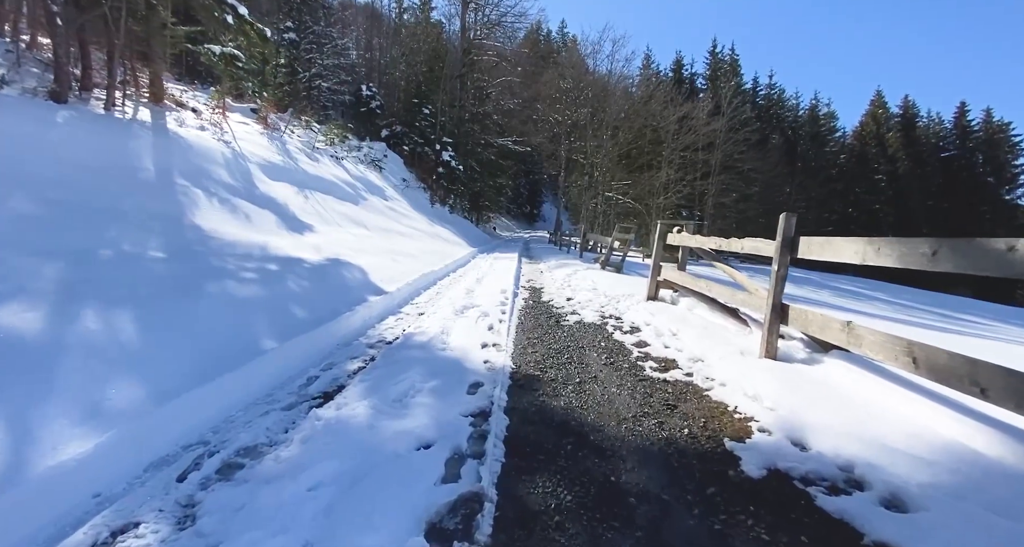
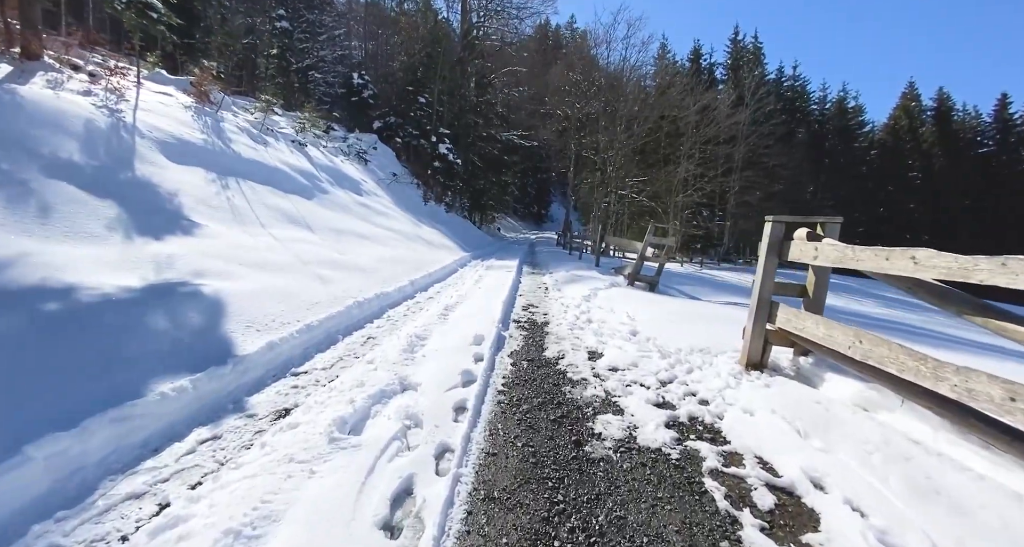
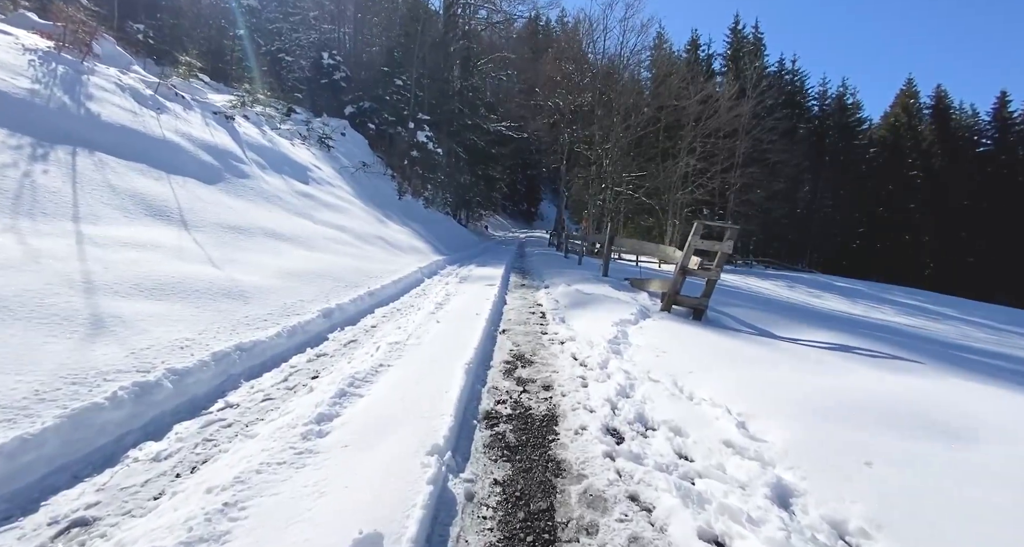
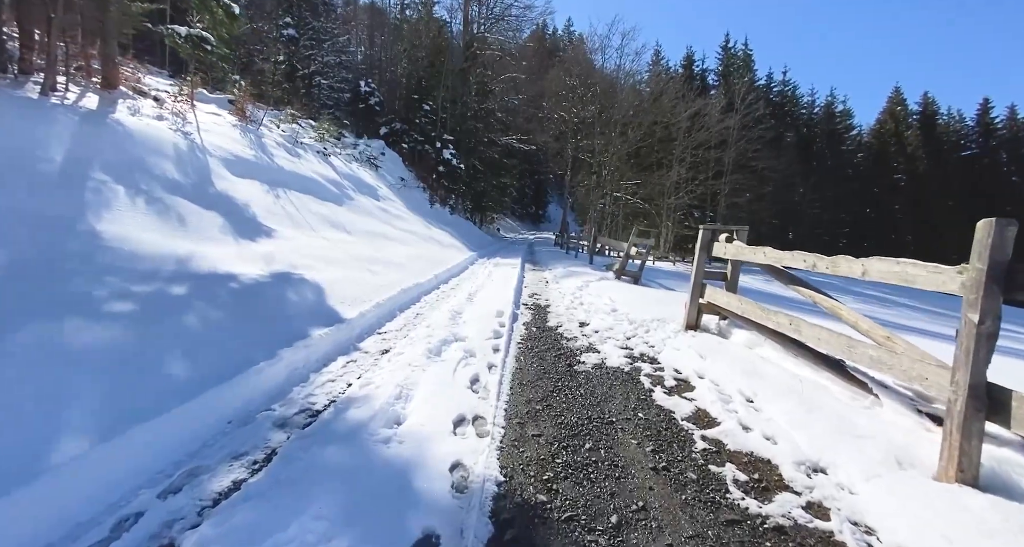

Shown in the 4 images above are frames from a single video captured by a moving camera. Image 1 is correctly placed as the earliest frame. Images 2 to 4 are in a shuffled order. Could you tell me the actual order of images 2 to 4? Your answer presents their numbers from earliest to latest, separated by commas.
4, 2, 3
